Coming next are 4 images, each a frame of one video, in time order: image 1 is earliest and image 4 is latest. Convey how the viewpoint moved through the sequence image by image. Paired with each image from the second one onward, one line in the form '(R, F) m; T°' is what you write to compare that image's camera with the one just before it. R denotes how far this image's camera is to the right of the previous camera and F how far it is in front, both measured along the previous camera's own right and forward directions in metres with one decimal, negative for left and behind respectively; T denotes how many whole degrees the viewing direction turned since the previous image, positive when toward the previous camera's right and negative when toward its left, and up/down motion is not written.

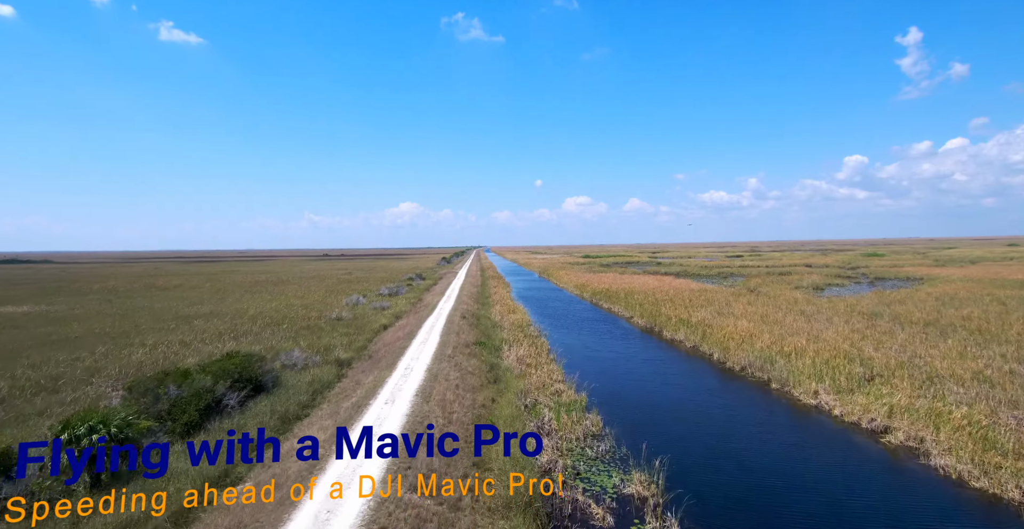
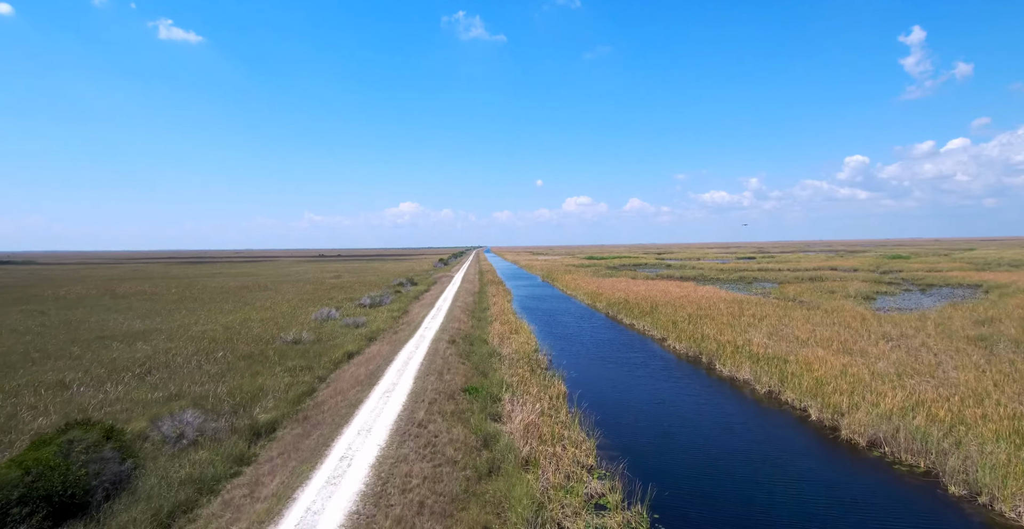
(-0.1, +5.0) m; 0°
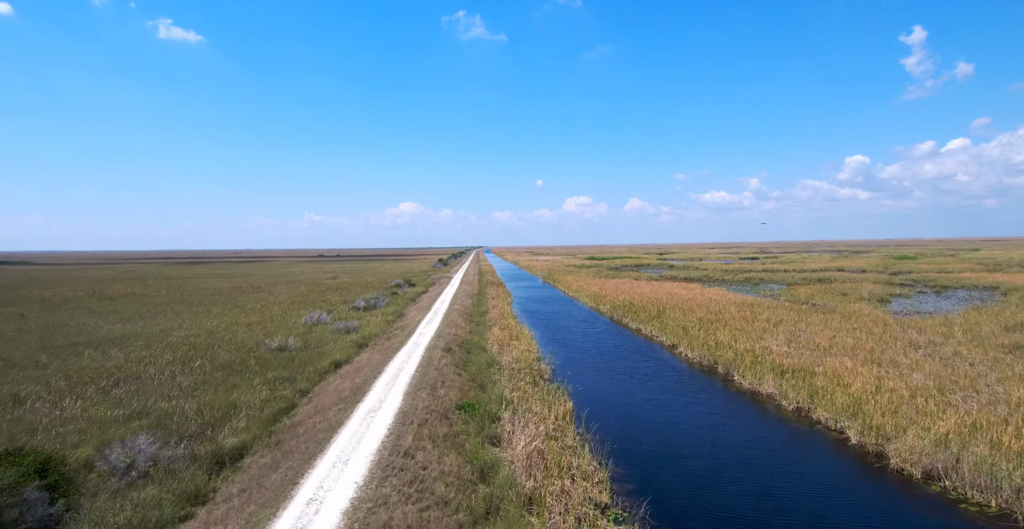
(0.0, +1.2) m; 0°
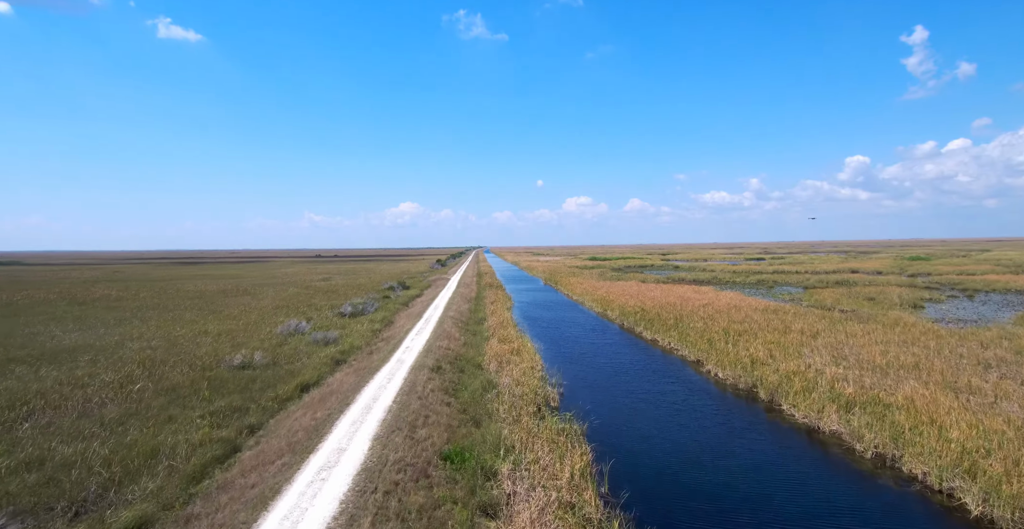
(0.0, +2.5) m; 0°
